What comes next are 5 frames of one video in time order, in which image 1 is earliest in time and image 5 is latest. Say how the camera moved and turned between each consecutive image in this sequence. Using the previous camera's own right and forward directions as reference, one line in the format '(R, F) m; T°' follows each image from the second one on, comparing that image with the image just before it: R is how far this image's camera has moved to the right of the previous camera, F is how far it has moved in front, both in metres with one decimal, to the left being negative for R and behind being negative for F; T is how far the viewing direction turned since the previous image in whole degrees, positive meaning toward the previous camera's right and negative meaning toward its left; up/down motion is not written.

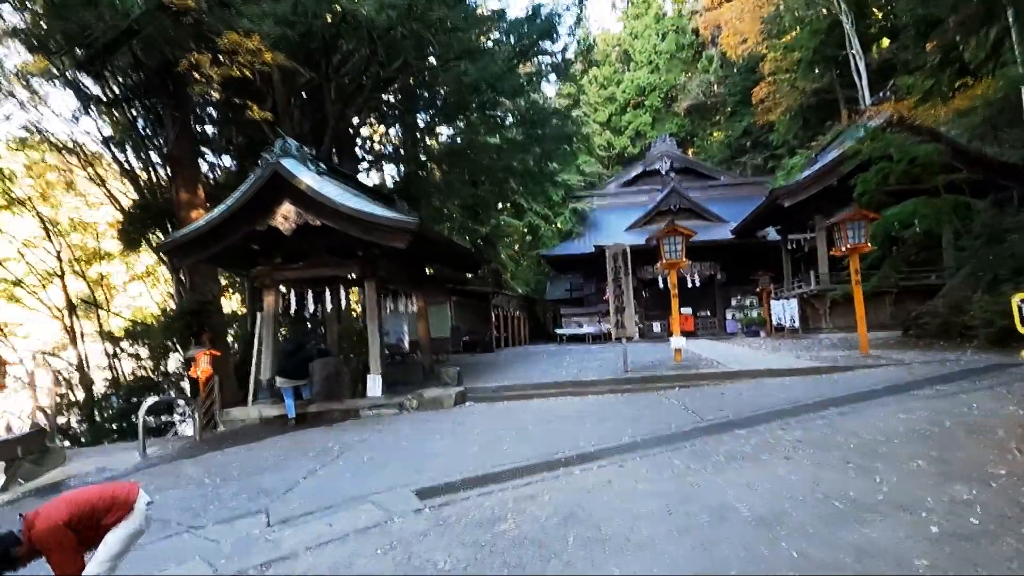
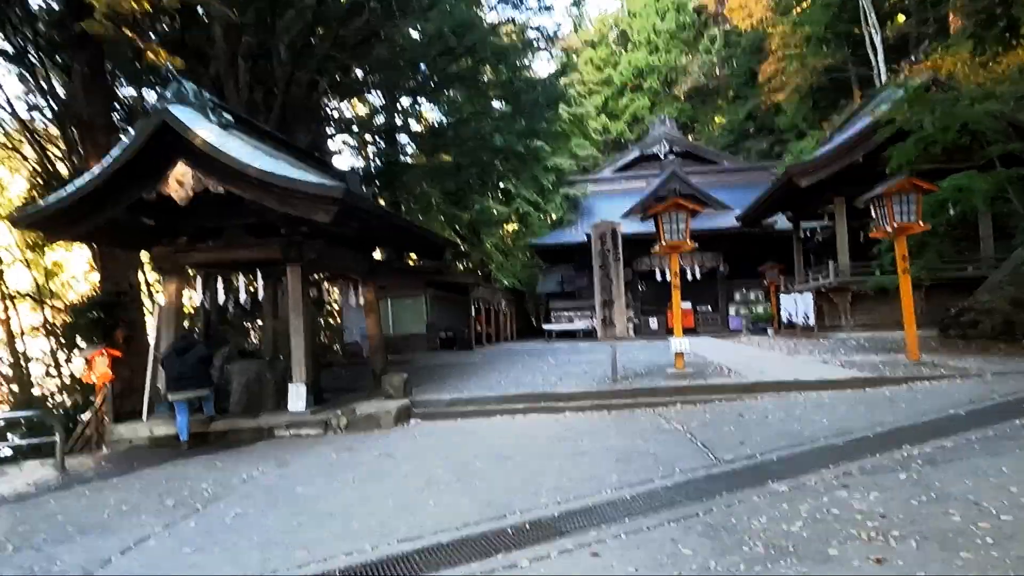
(+0.4, +1.9) m; 0°
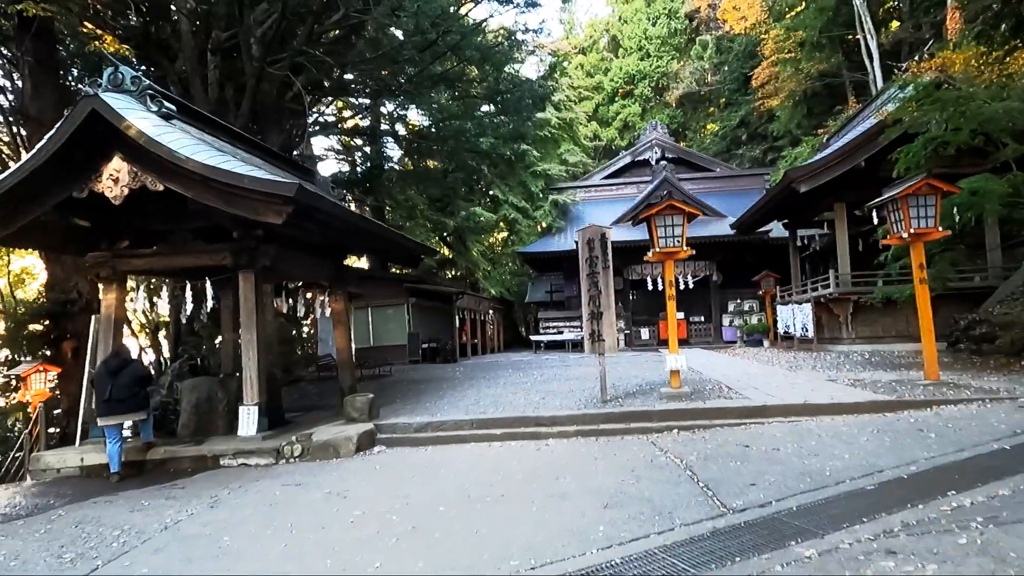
(+0.1, +0.8) m; +1°
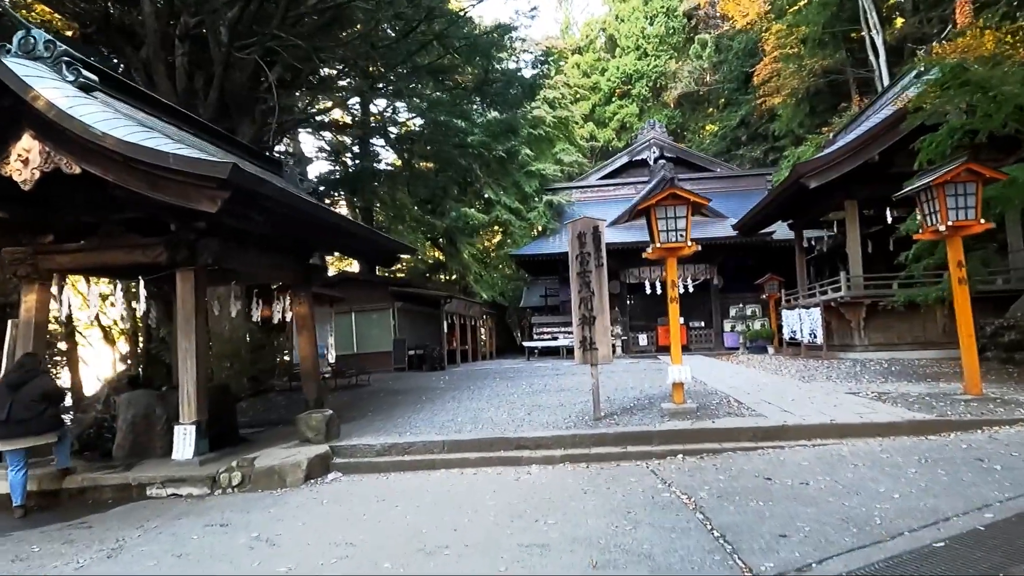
(+0.2, +0.9) m; 0°
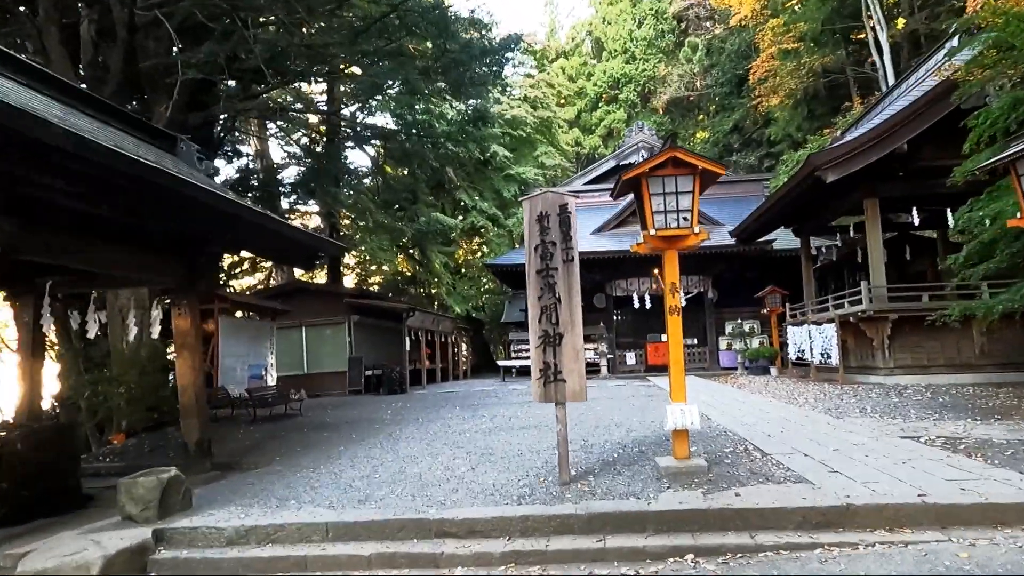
(+0.4, +1.9) m; +1°
